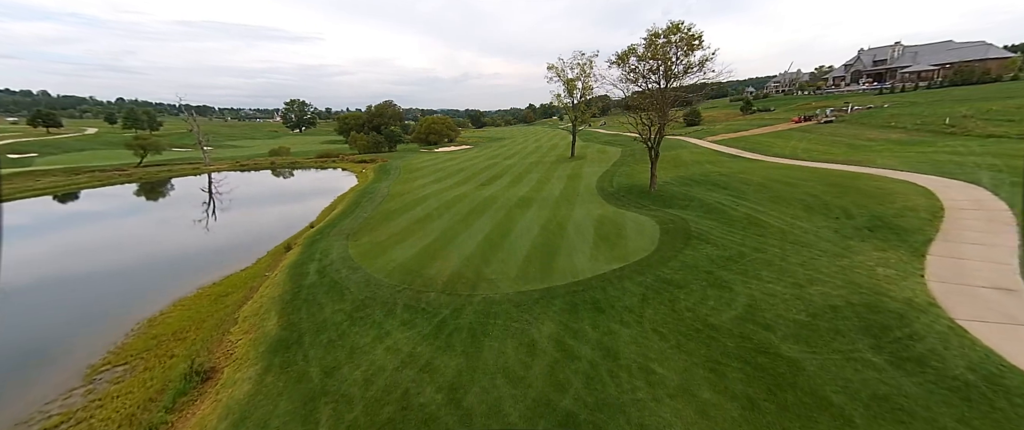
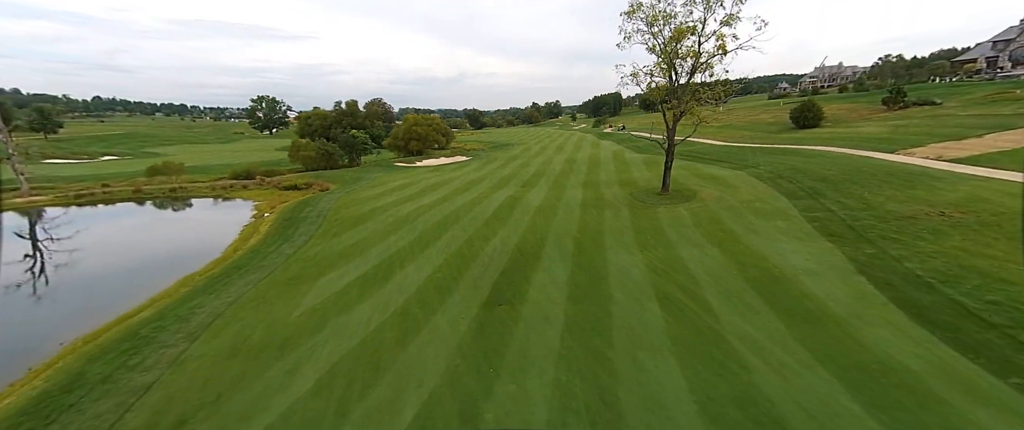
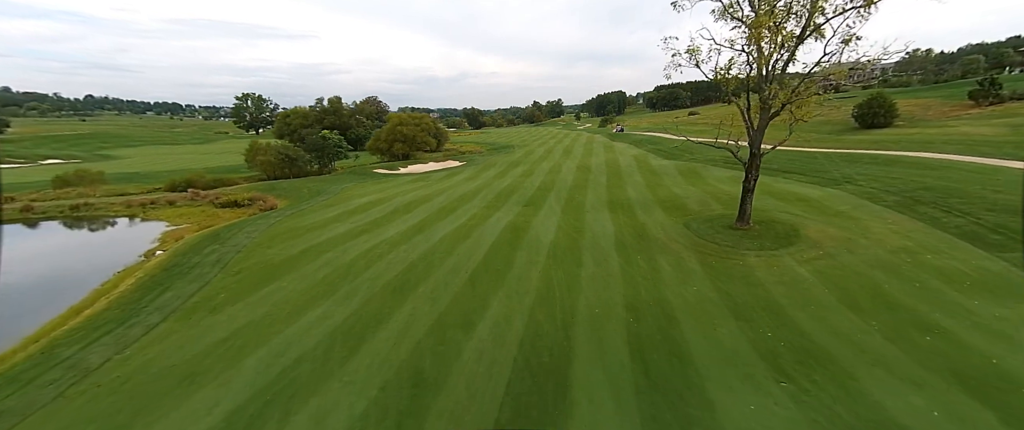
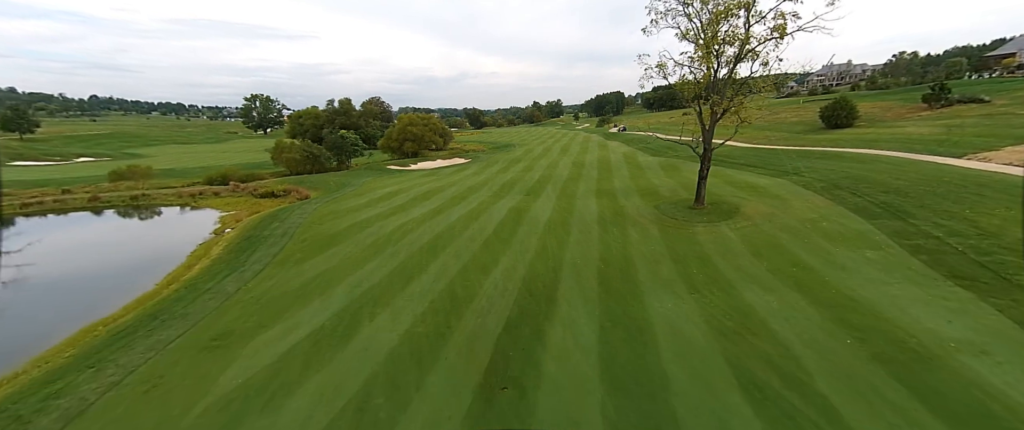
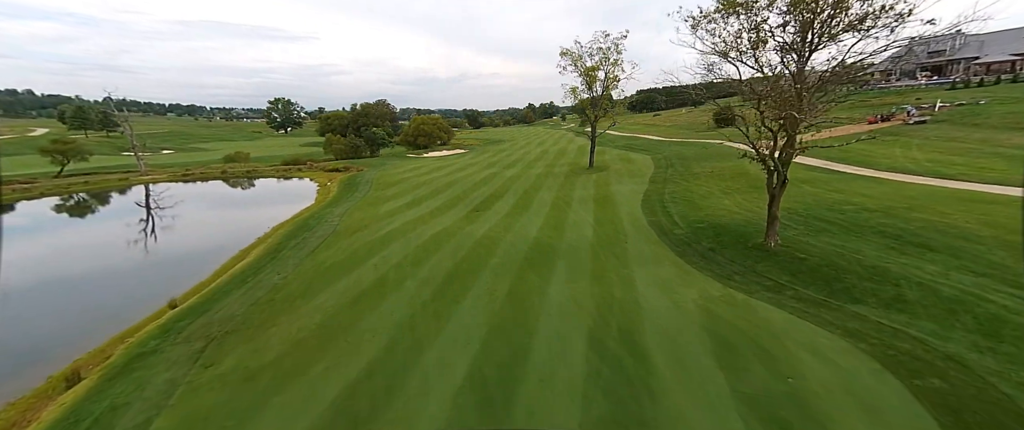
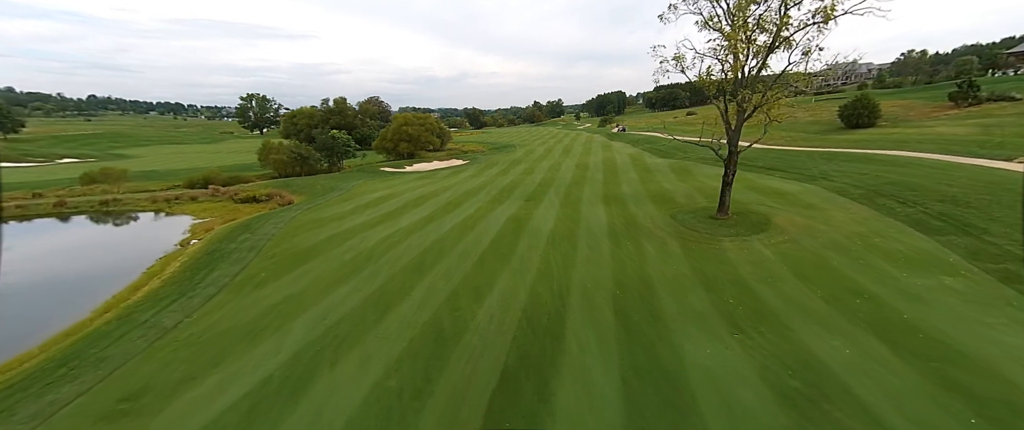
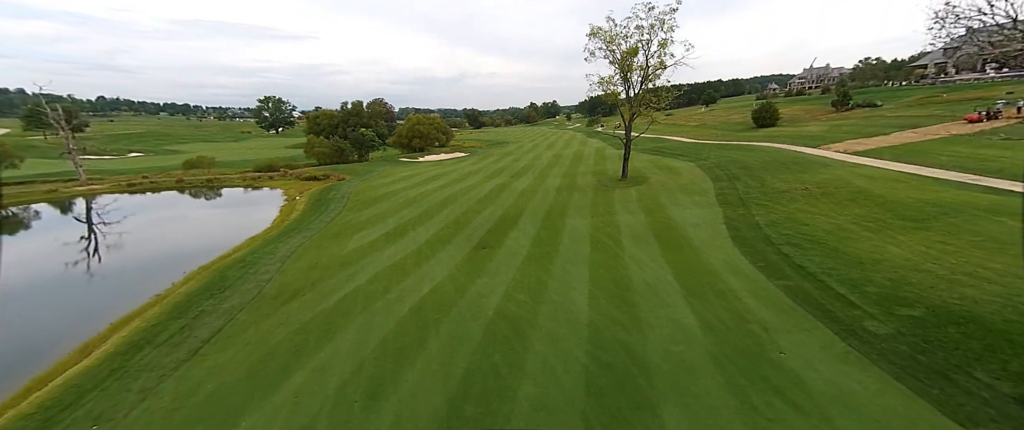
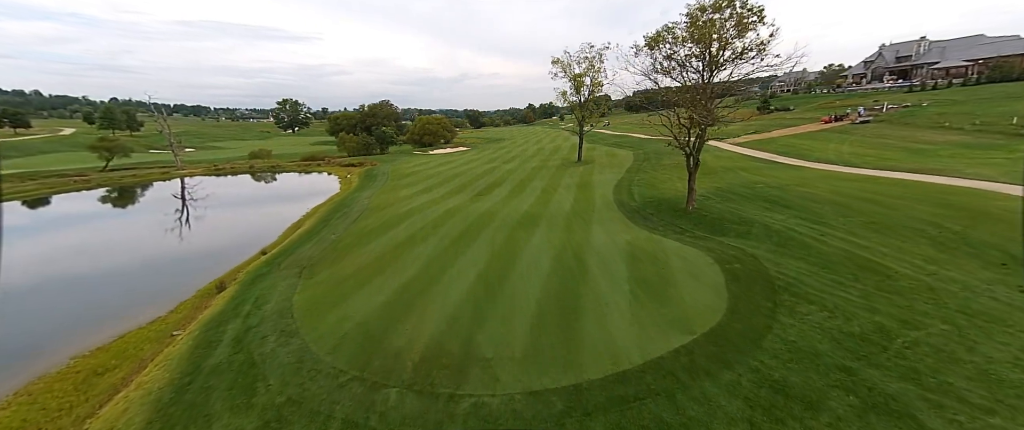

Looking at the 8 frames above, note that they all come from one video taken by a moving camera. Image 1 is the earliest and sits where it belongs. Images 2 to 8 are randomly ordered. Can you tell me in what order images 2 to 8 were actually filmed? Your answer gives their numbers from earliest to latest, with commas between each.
8, 5, 7, 2, 4, 6, 3
